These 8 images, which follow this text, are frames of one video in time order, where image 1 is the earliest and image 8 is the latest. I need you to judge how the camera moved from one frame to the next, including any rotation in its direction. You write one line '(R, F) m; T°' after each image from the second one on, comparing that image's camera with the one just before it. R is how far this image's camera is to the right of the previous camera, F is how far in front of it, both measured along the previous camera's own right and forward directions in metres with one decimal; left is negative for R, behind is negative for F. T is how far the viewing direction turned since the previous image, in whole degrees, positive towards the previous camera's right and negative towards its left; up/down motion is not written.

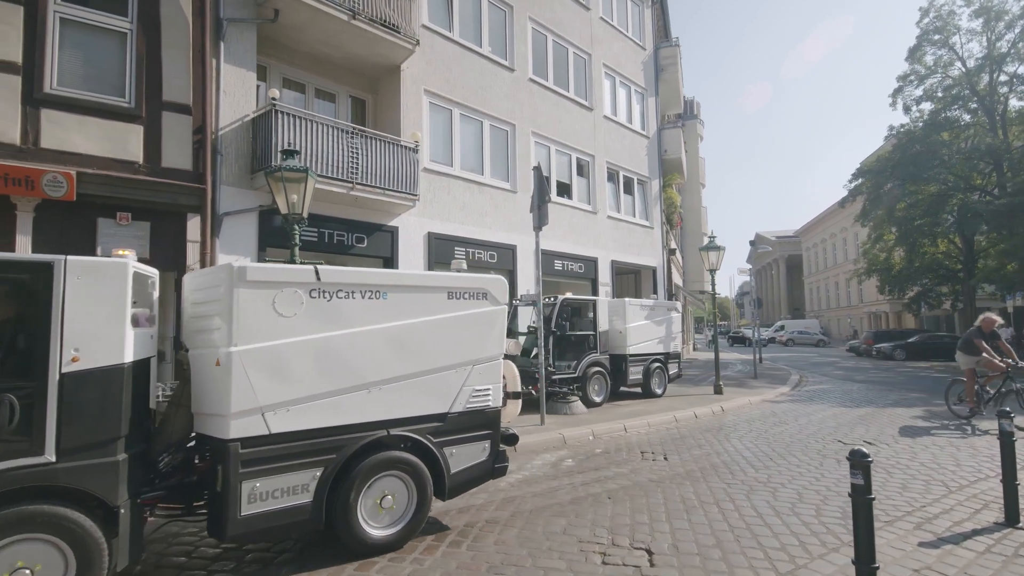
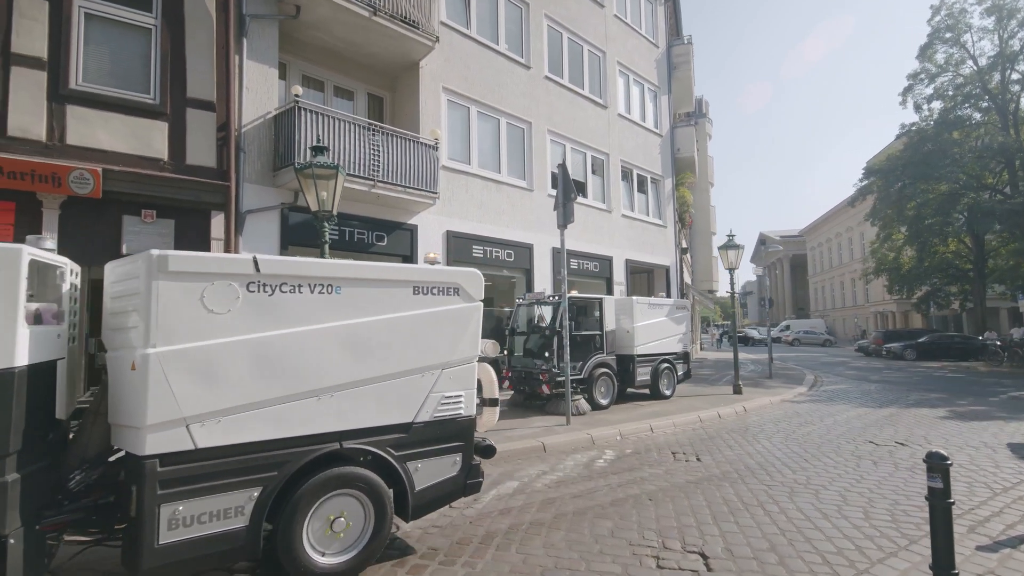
(-0.4, +0.1) m; 0°
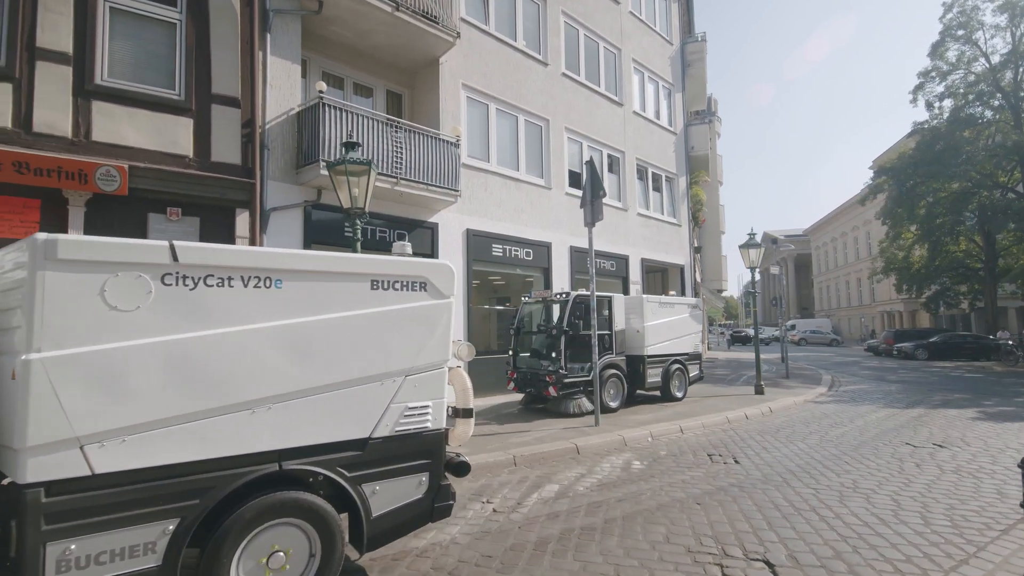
(-0.4, +0.1) m; 0°
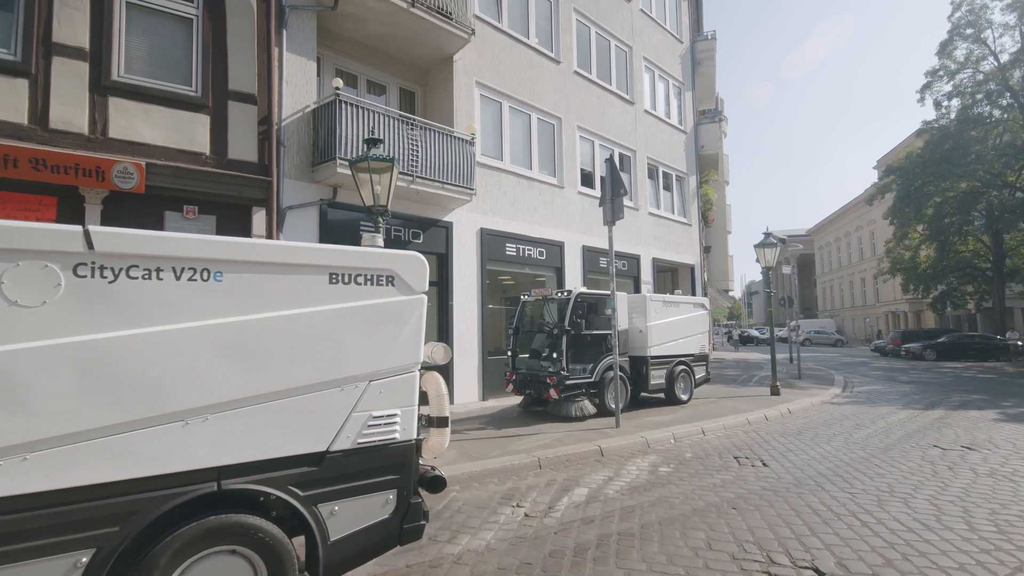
(-0.3, +0.1) m; 0°
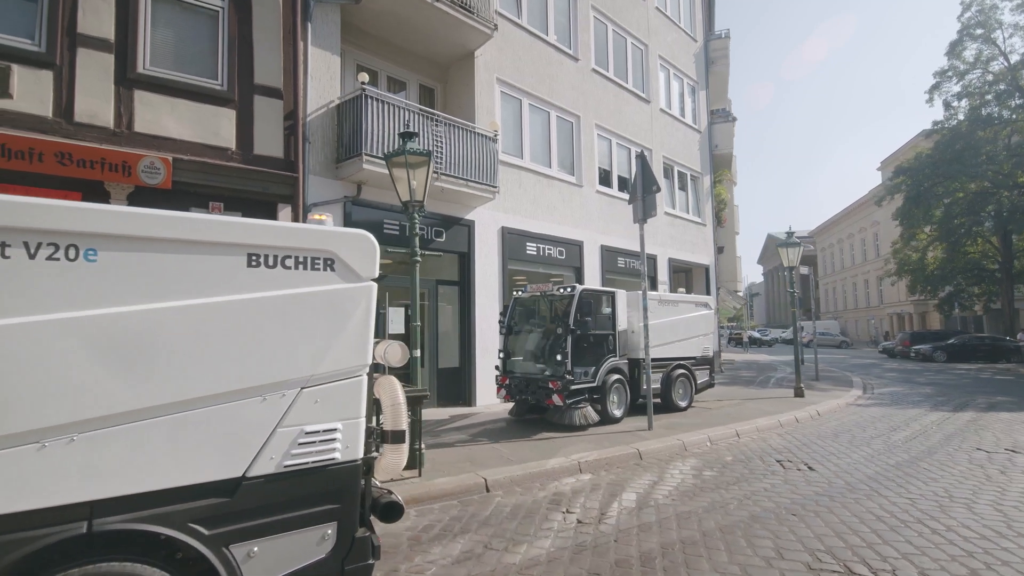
(-0.5, +0.2) m; 0°
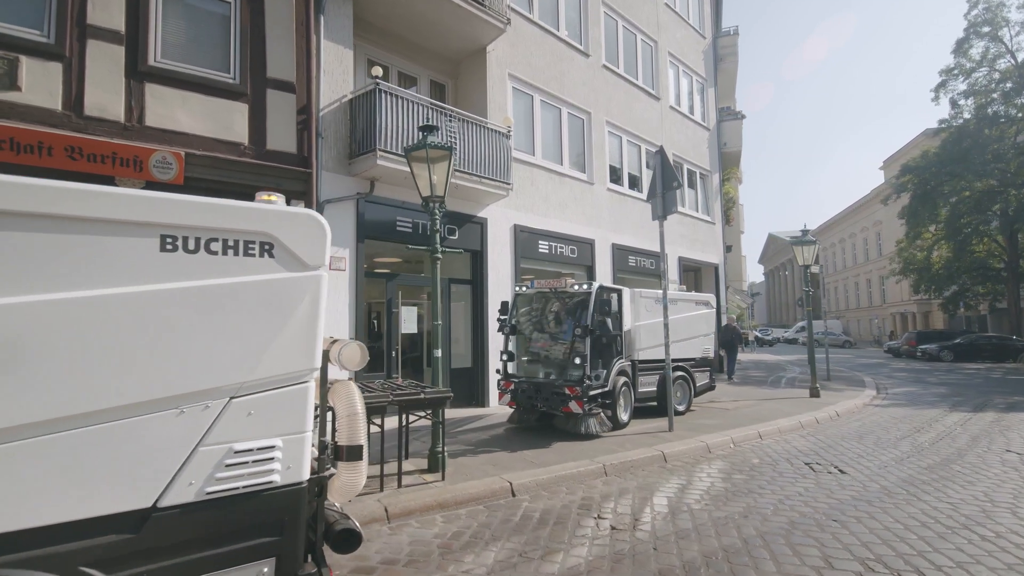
(-0.3, +0.2) m; 0°
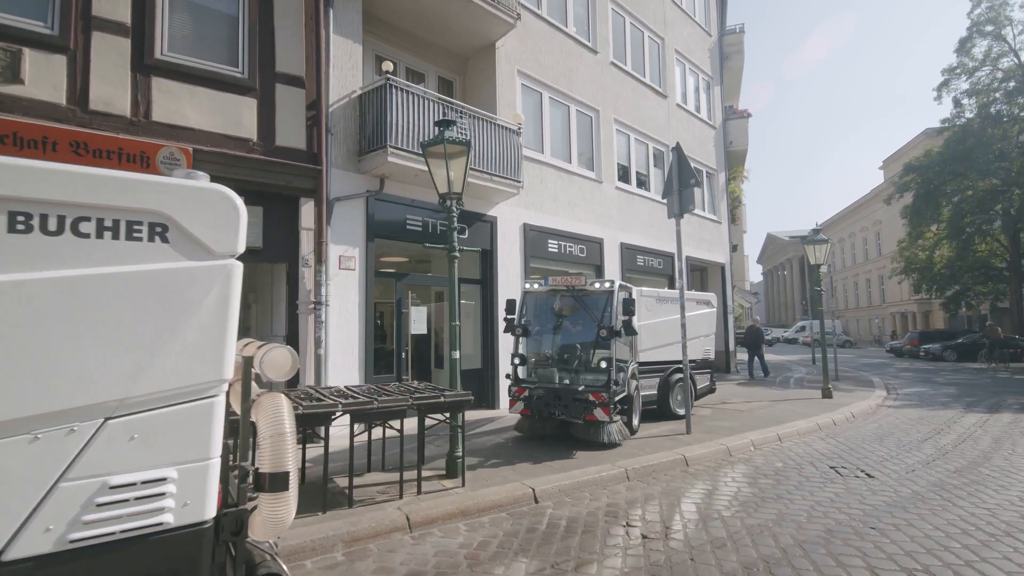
(-0.3, +0.2) m; 0°
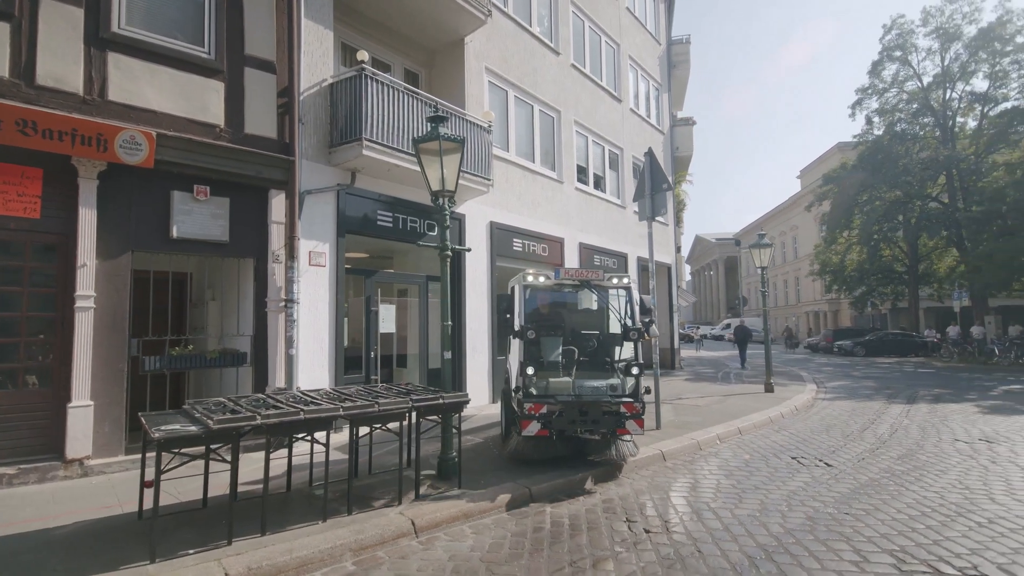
(-0.7, +0.1) m; +7°
